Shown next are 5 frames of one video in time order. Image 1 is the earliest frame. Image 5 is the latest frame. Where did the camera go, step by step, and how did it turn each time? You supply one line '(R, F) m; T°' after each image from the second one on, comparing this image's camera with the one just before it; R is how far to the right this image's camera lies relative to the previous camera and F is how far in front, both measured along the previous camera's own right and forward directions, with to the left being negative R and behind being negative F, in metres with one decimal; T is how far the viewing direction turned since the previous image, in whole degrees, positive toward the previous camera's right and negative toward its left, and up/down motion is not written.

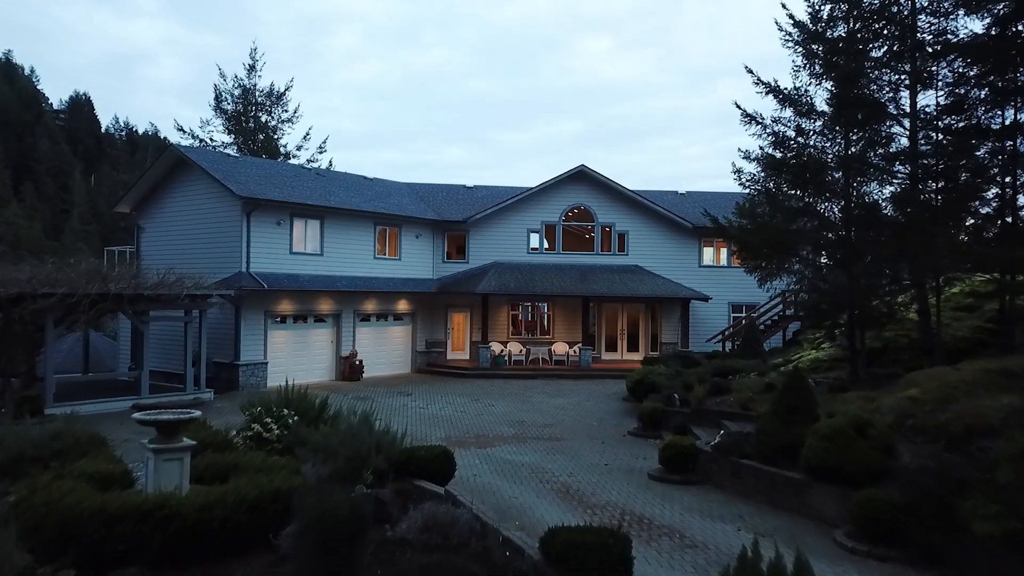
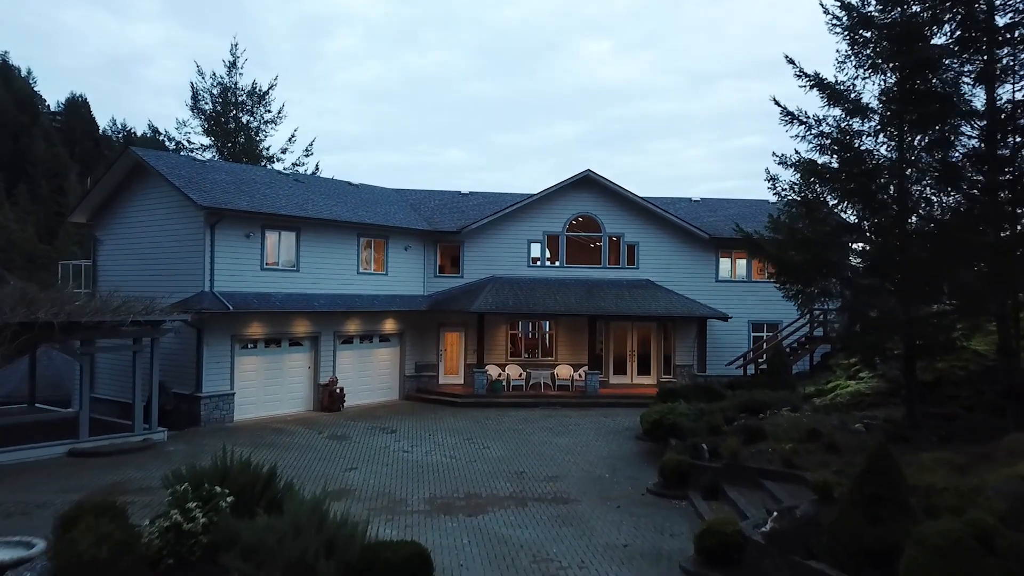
(+0.1, +2.7) m; 0°
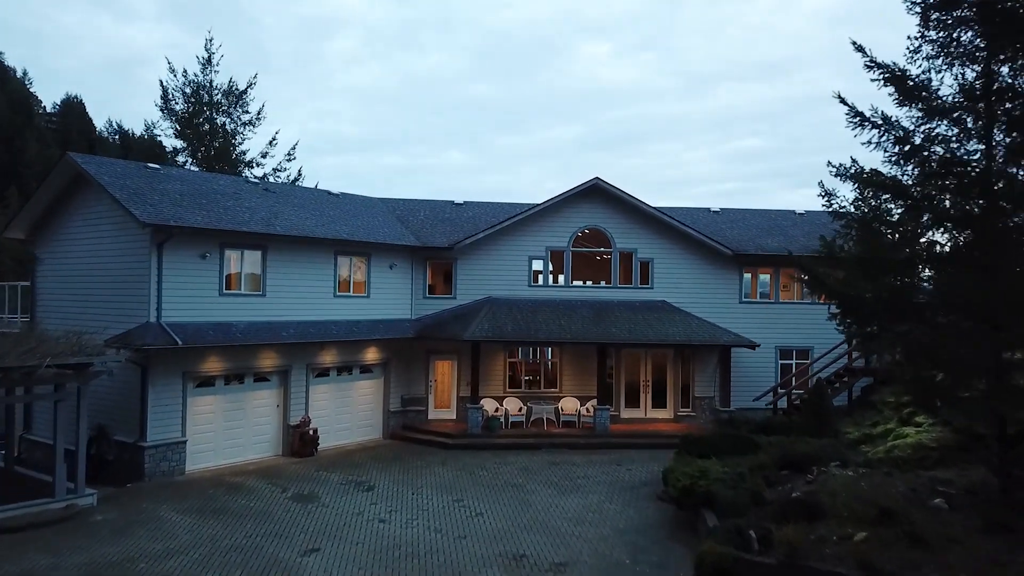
(0.0, +3.0) m; 0°
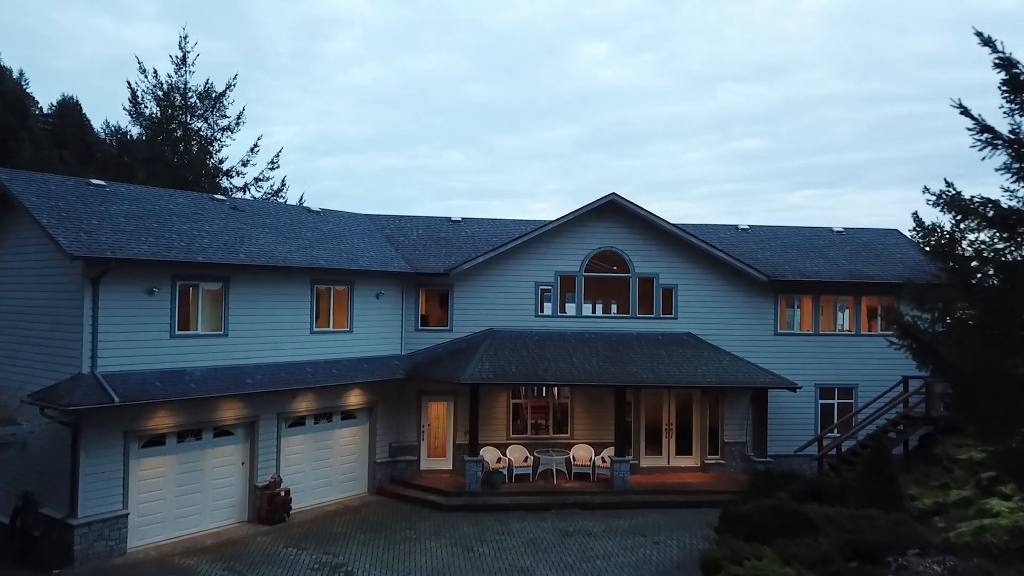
(-0.1, +2.9) m; 0°
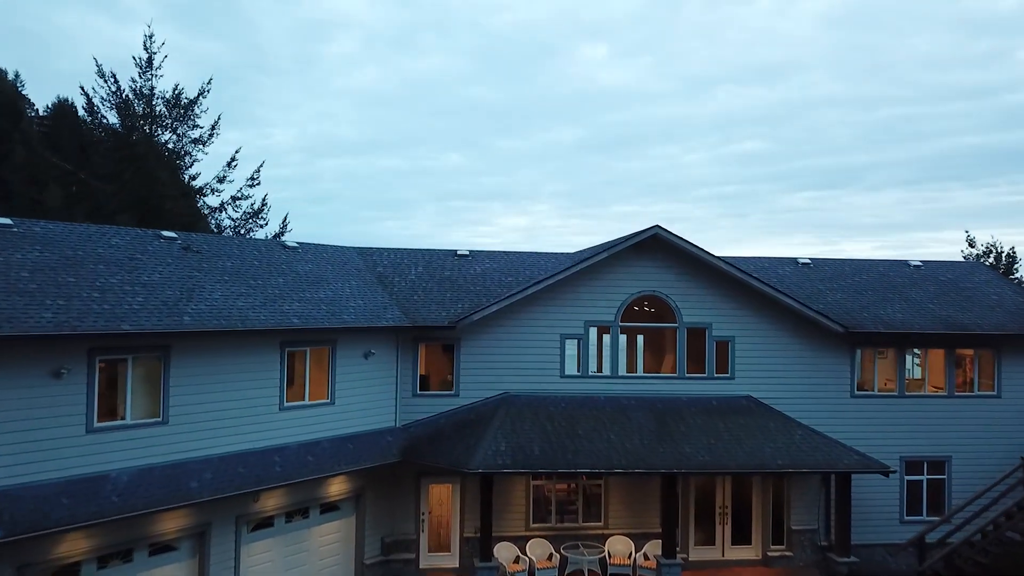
(-0.6, +3.9) m; 0°
